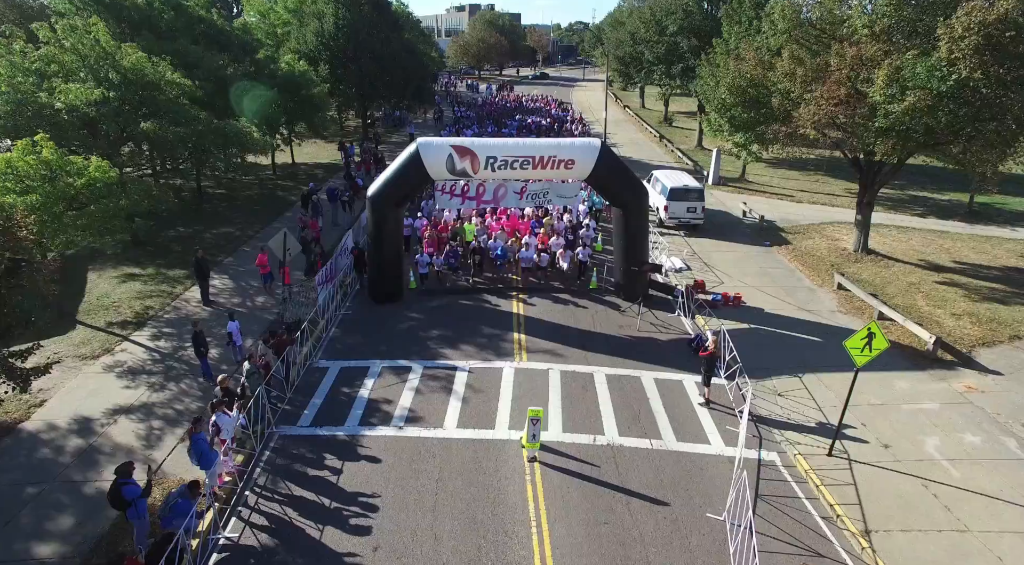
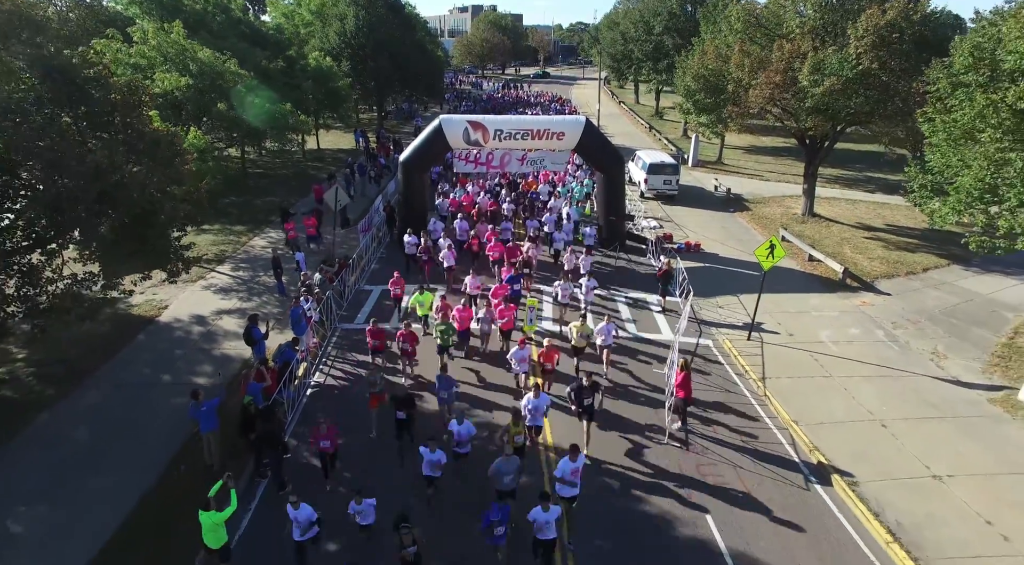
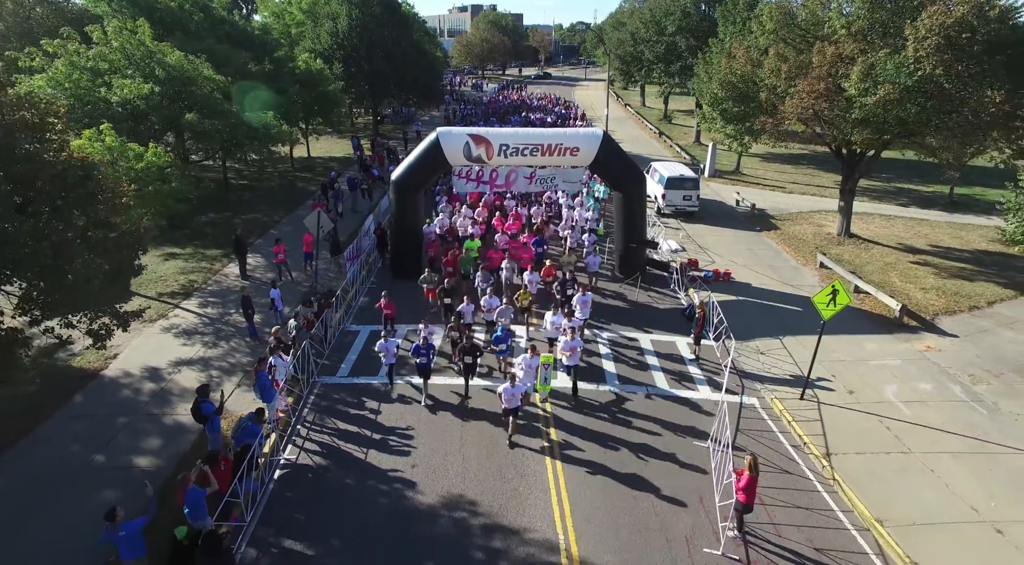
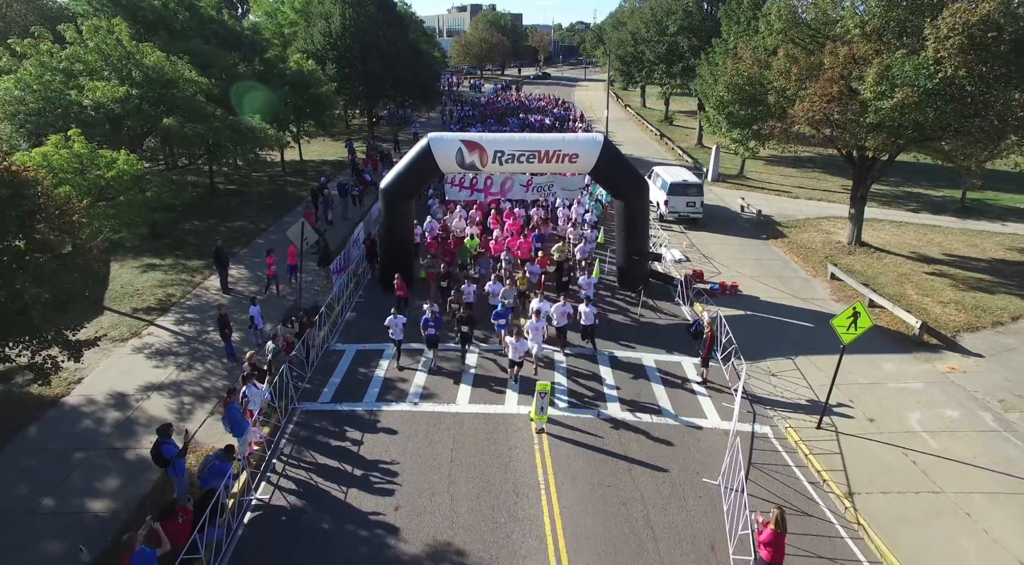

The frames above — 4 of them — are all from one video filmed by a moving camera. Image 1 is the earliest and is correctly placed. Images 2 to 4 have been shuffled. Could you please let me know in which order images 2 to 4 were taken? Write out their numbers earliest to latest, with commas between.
4, 3, 2
